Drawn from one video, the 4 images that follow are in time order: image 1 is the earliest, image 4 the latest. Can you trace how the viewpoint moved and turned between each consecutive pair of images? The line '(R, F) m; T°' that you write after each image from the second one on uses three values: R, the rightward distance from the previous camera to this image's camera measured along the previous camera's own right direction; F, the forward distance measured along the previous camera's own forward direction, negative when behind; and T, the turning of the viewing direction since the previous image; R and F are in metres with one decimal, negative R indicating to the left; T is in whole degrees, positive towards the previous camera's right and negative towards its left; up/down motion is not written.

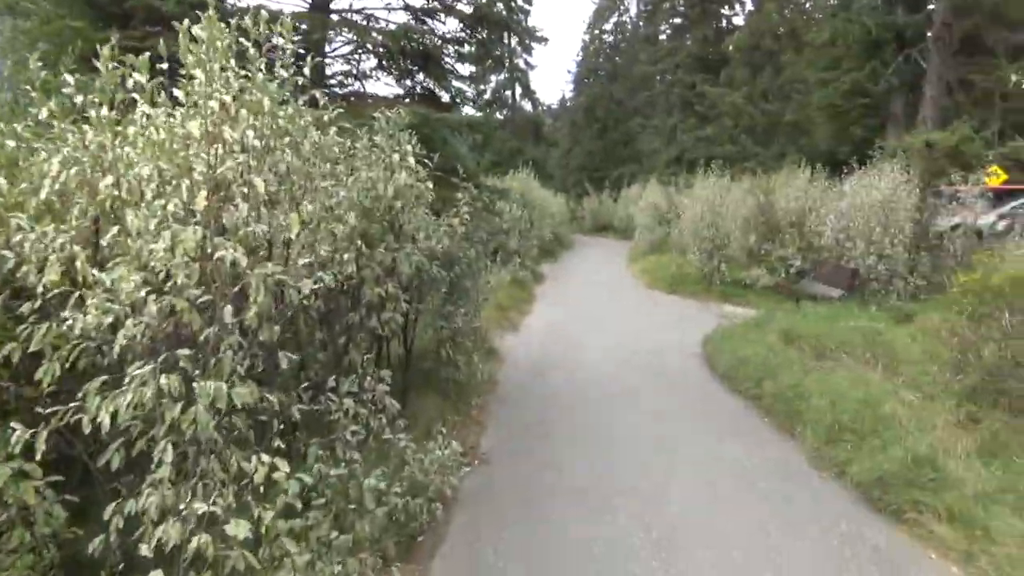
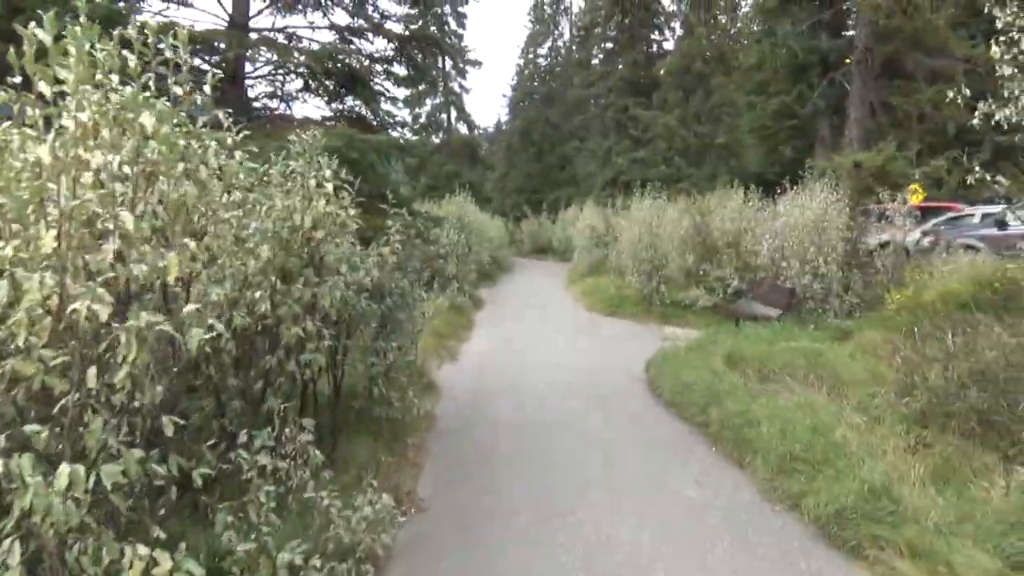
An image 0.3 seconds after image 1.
(0.0, +0.3) m; +5°
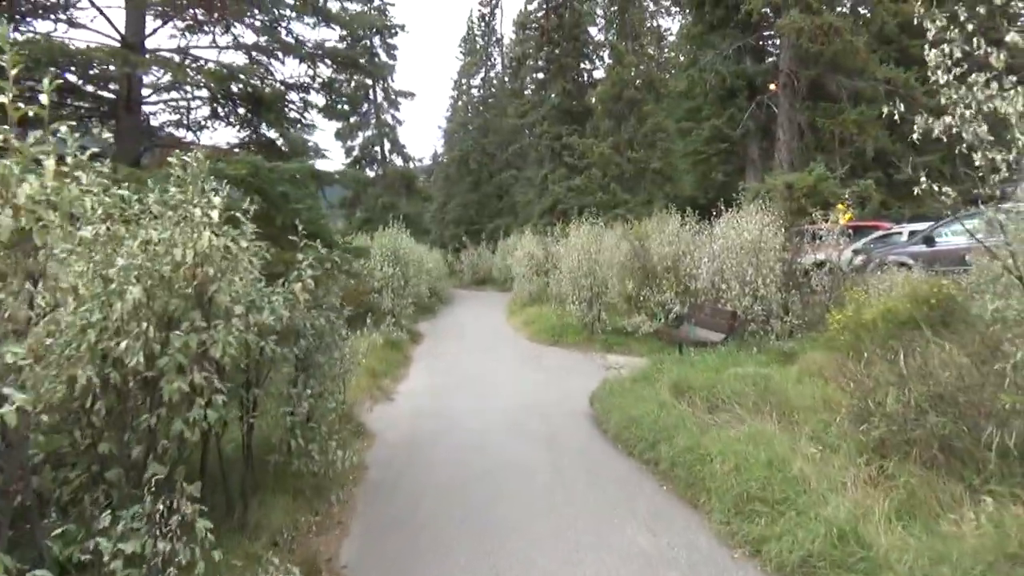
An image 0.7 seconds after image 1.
(+0.1, +0.5) m; +4°
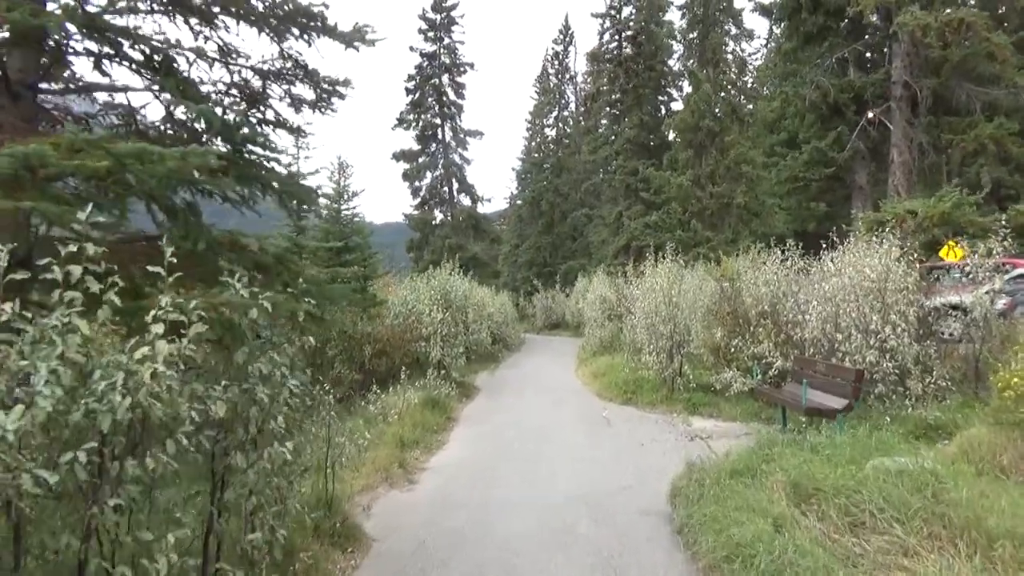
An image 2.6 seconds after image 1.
(+0.2, +2.3) m; -6°
